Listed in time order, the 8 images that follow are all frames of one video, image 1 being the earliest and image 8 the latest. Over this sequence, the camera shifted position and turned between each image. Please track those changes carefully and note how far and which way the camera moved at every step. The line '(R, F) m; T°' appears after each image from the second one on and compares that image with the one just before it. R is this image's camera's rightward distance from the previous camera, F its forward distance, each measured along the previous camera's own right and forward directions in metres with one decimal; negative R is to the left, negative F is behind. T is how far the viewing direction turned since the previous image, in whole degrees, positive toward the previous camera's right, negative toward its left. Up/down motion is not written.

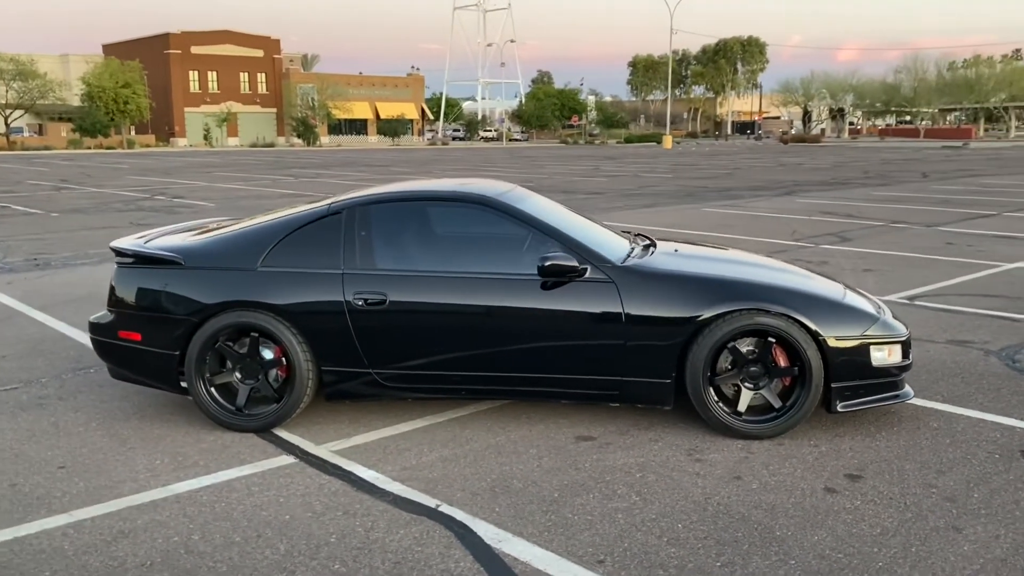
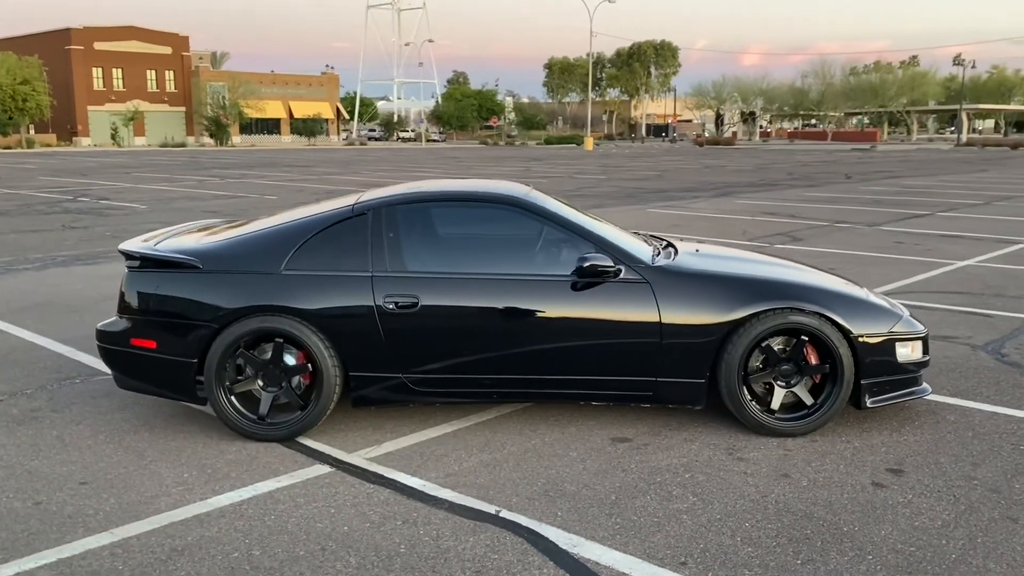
(-0.5, +0.1) m; +5°
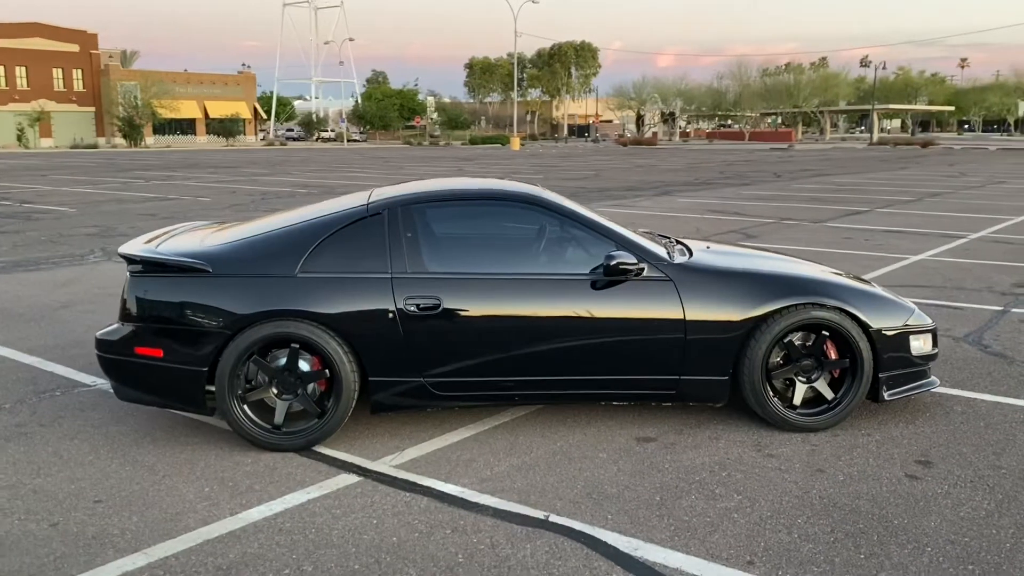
(-0.5, +0.1) m; +5°
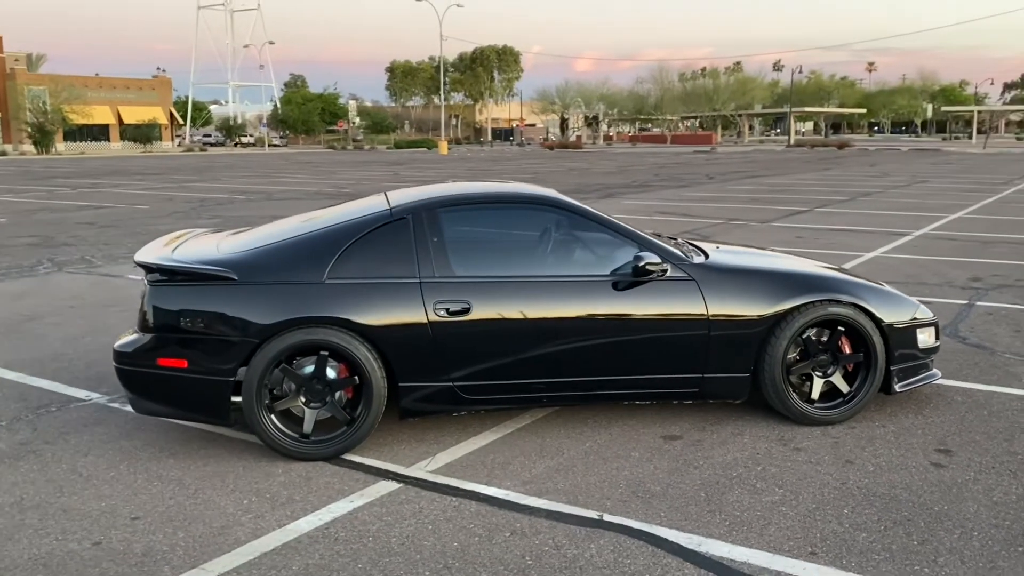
(-0.5, 0.0) m; +5°
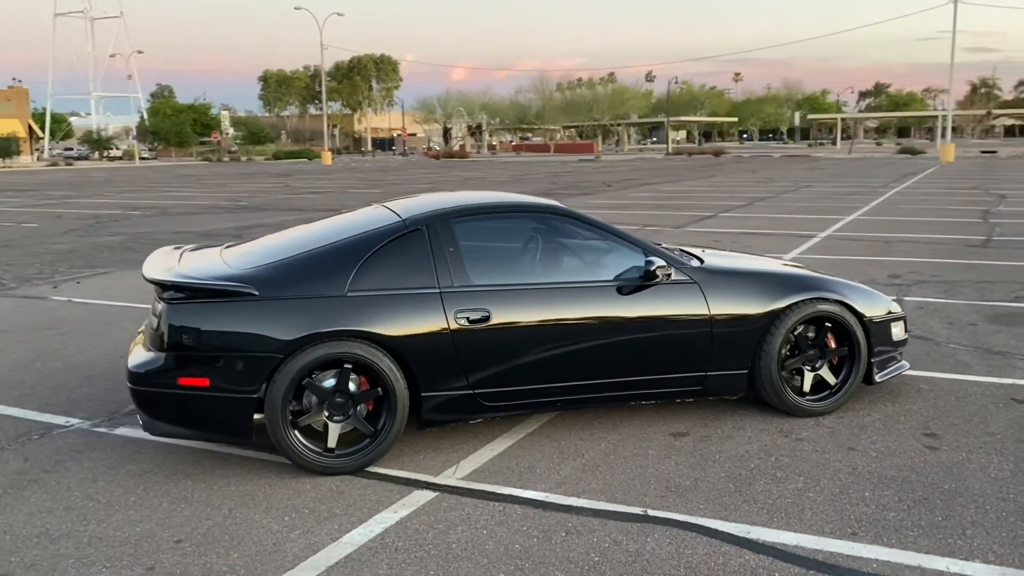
(-0.6, -0.1) m; +7°
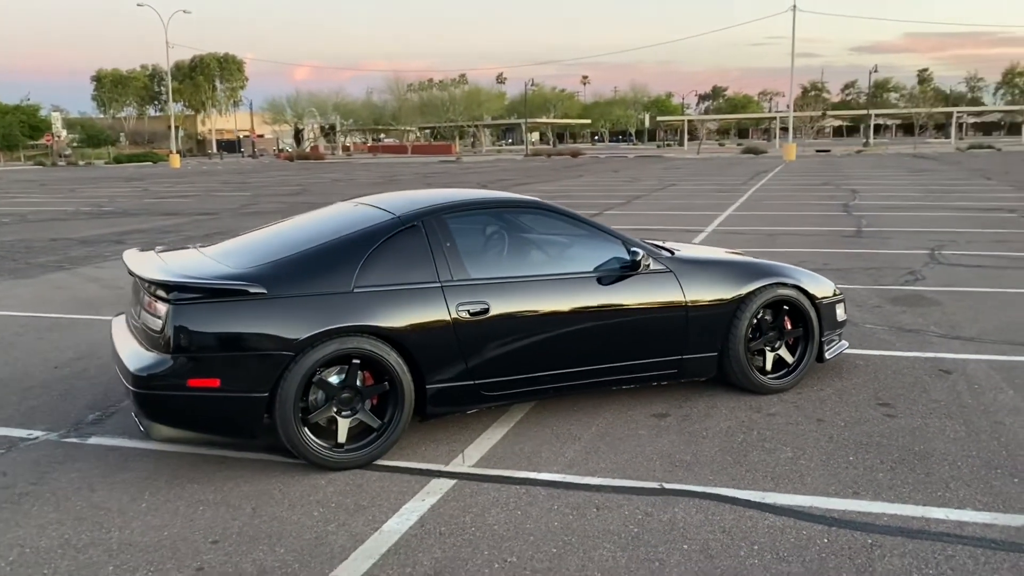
(-0.7, -0.1) m; +9°
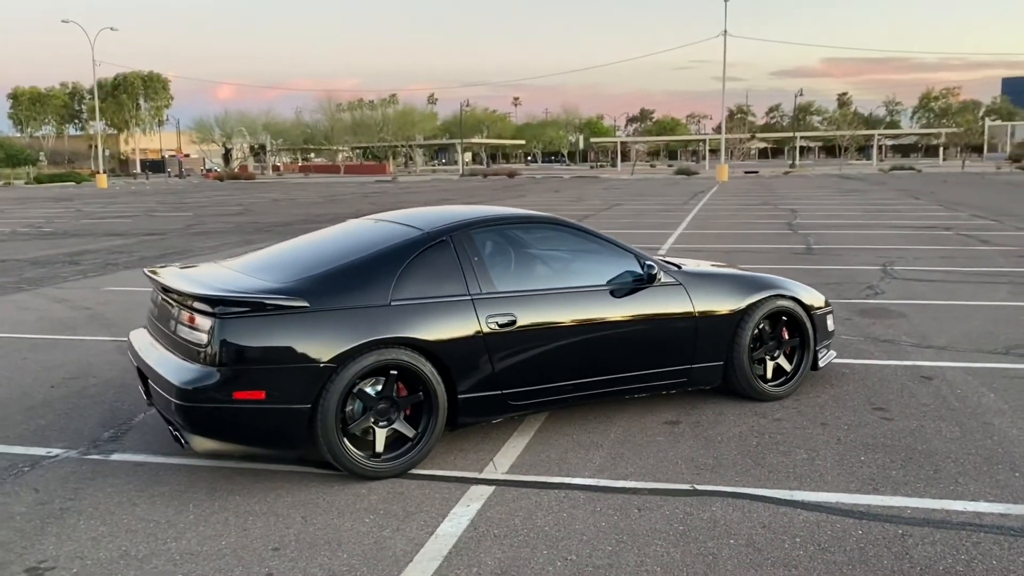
(-0.5, -0.1) m; +4°
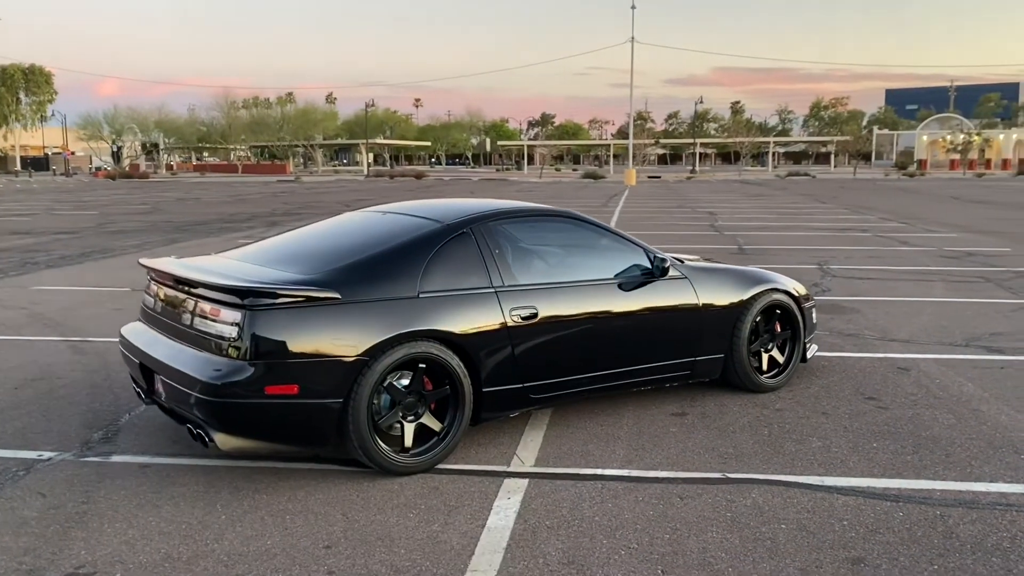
(-0.6, +0.1) m; +6°
